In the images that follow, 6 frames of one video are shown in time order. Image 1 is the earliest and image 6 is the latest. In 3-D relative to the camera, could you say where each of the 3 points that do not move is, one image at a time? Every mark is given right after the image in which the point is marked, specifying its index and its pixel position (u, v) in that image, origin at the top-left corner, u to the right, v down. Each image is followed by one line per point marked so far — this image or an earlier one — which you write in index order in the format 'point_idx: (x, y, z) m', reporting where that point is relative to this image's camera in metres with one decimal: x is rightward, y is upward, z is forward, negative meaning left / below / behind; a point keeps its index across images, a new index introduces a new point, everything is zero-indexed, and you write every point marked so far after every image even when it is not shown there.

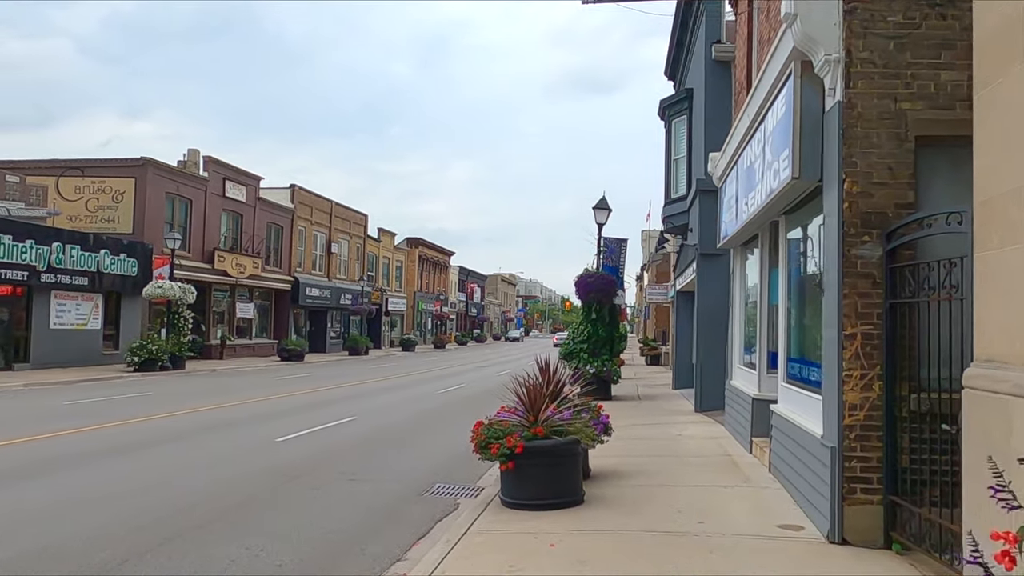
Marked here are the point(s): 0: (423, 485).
0: (-1.1, -2.4, +9.4) m
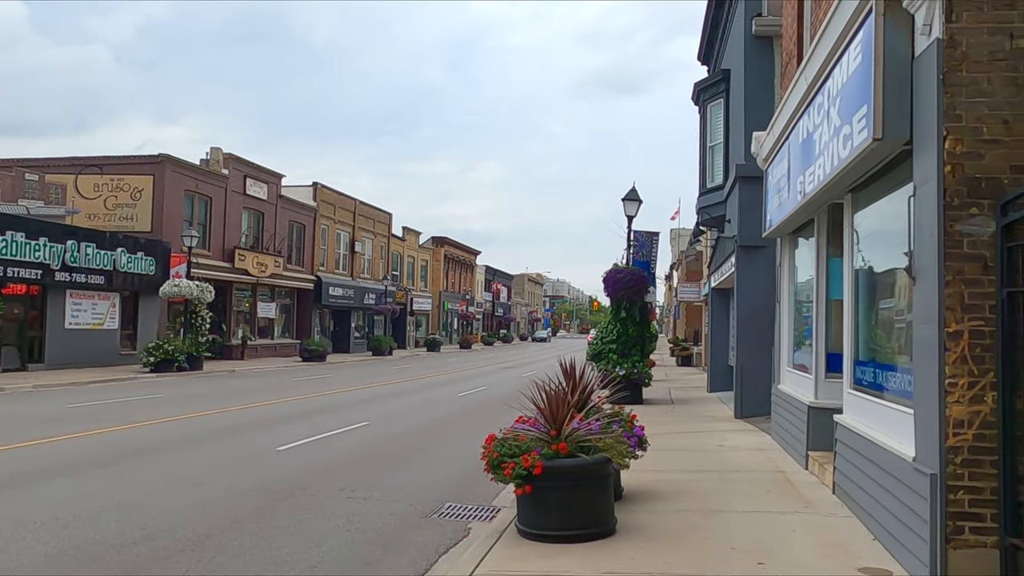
0: (-0.9, -2.3, +8.3) m
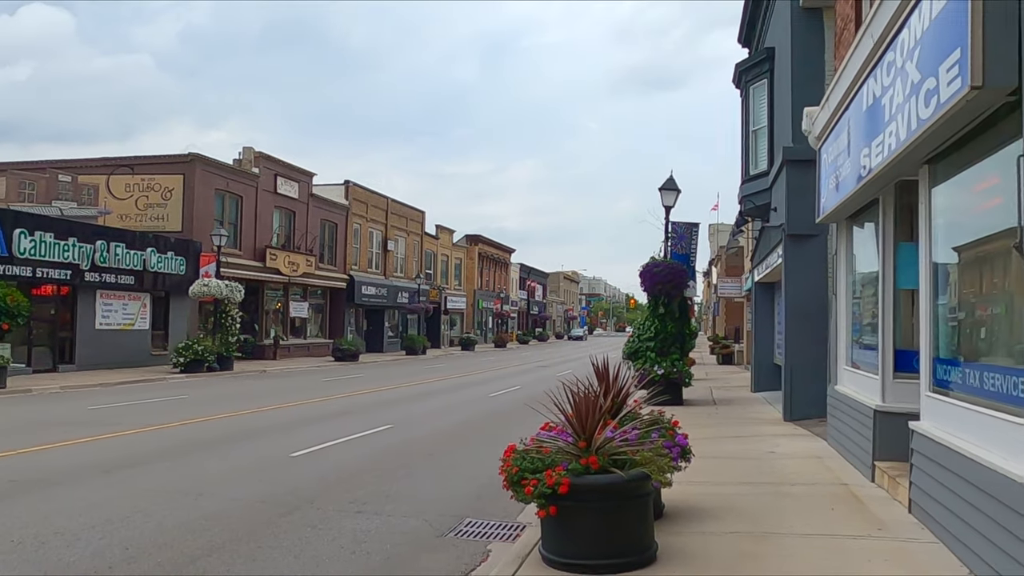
0: (-0.6, -2.3, +7.5) m
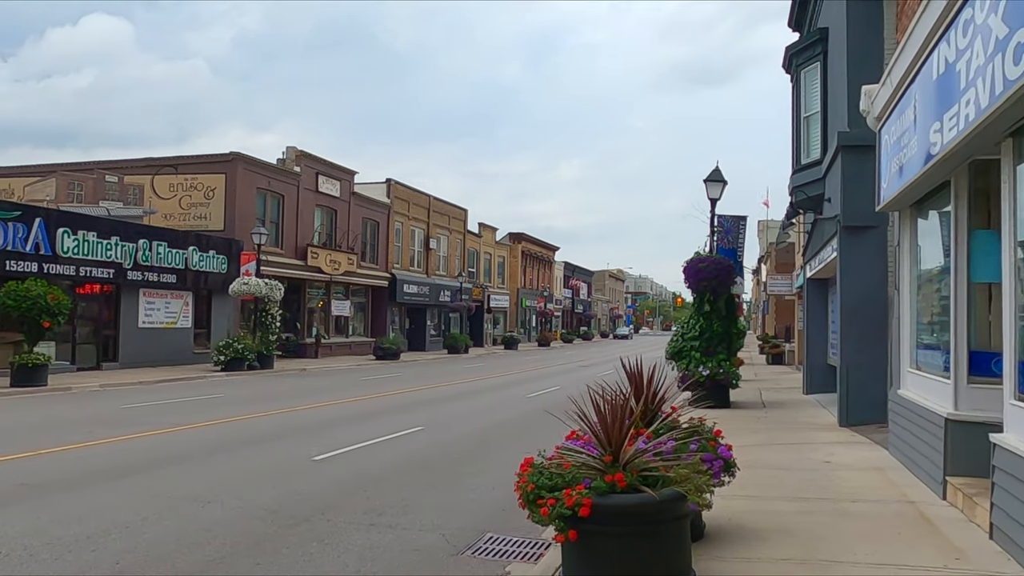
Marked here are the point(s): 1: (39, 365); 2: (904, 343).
0: (-0.4, -2.2, +6.9) m
1: (-12.5, -2.1, +19.9) m
2: (+4.9, -0.7, +9.5) m
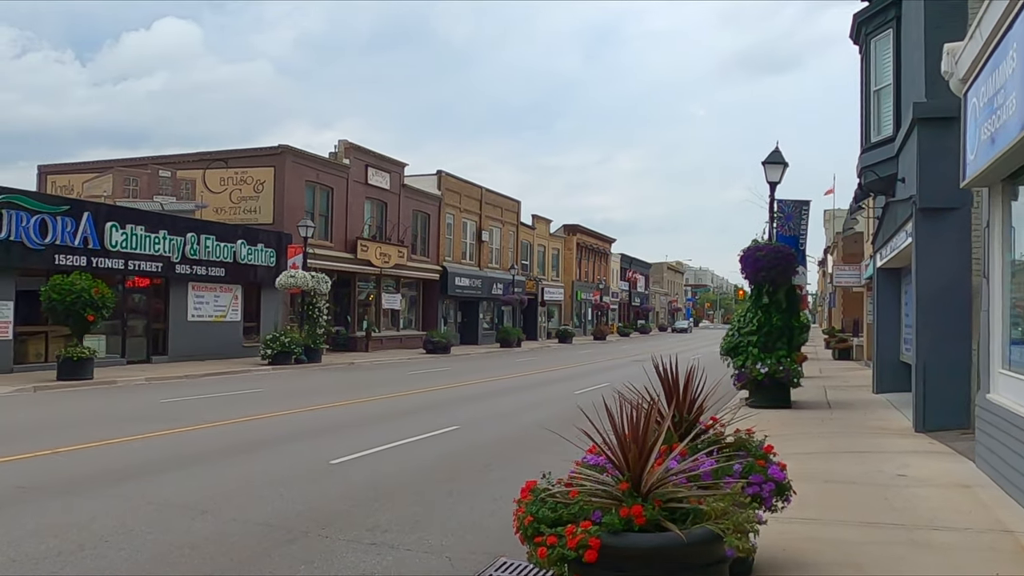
0: (-0.2, -2.1, +6.0) m
1: (-11.3, -1.9, +20.0) m
2: (+5.2, -0.6, +8.2) m
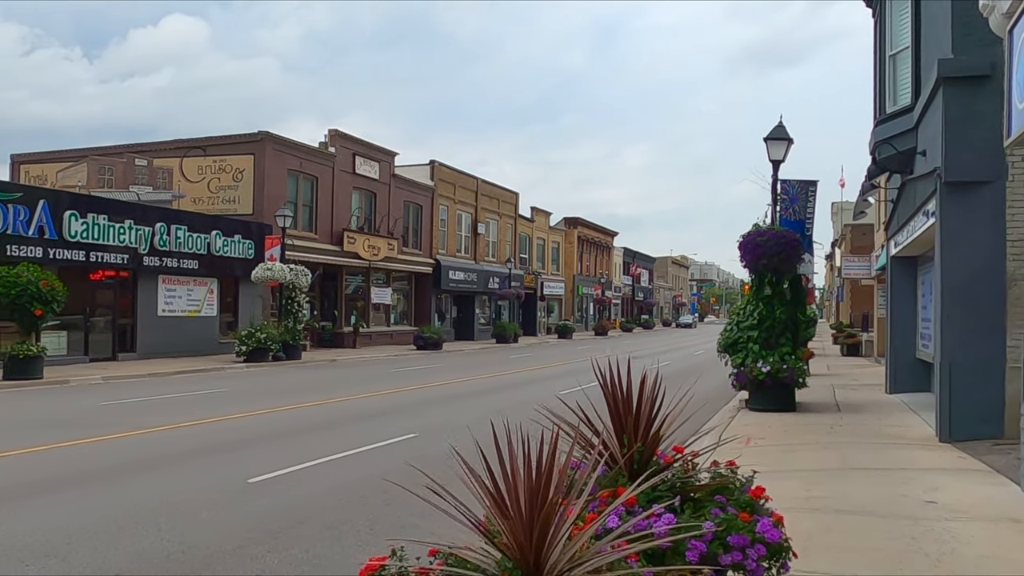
0: (-0.8, -2.0, +4.5) m
1: (-11.8, -1.7, +18.6) m
2: (+4.7, -0.4, +6.7) m
